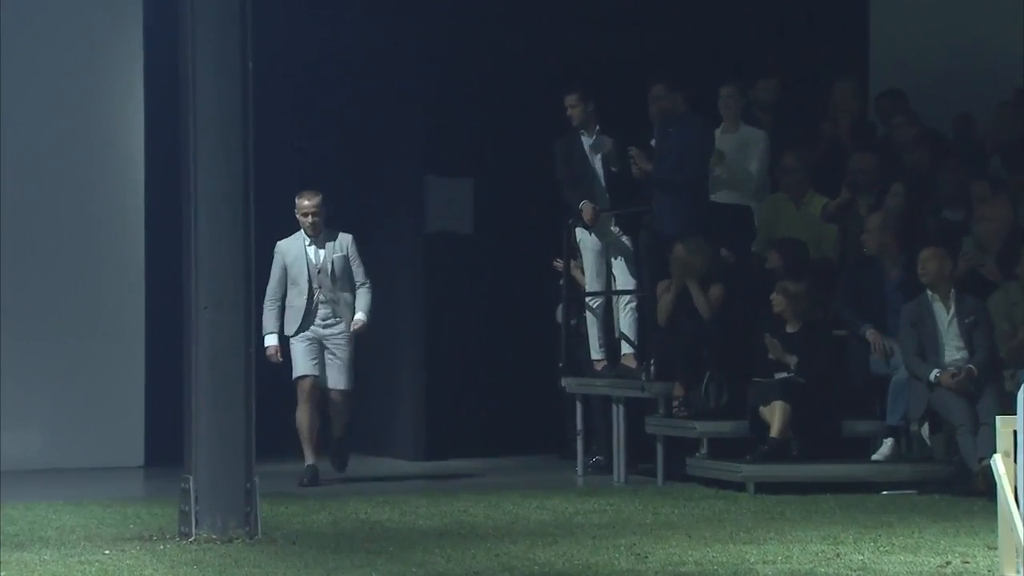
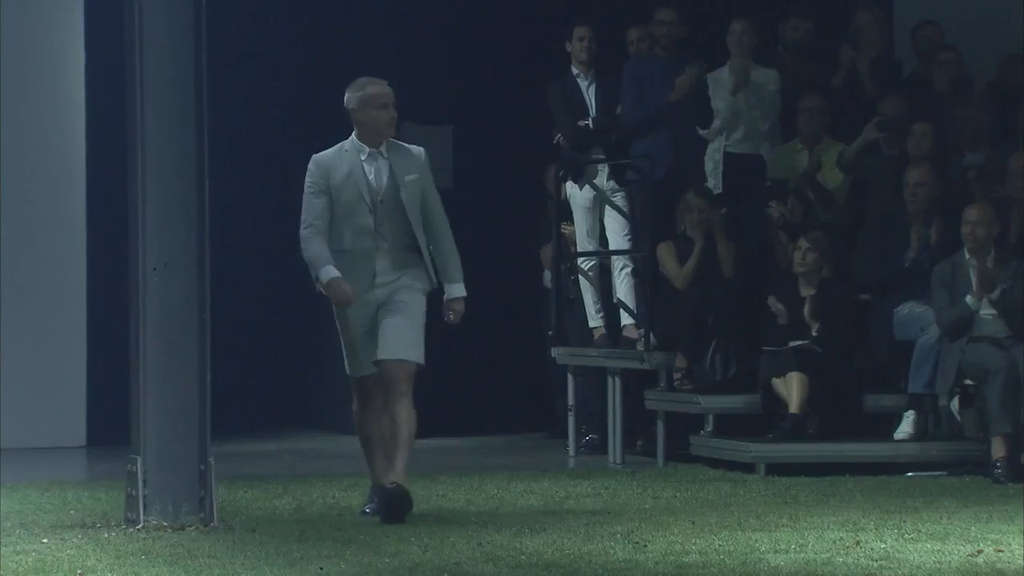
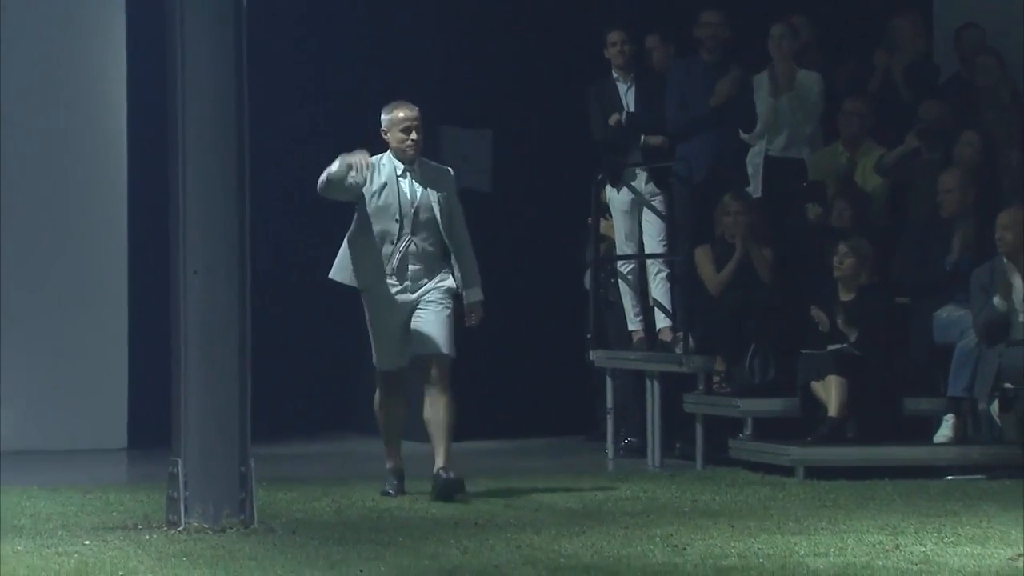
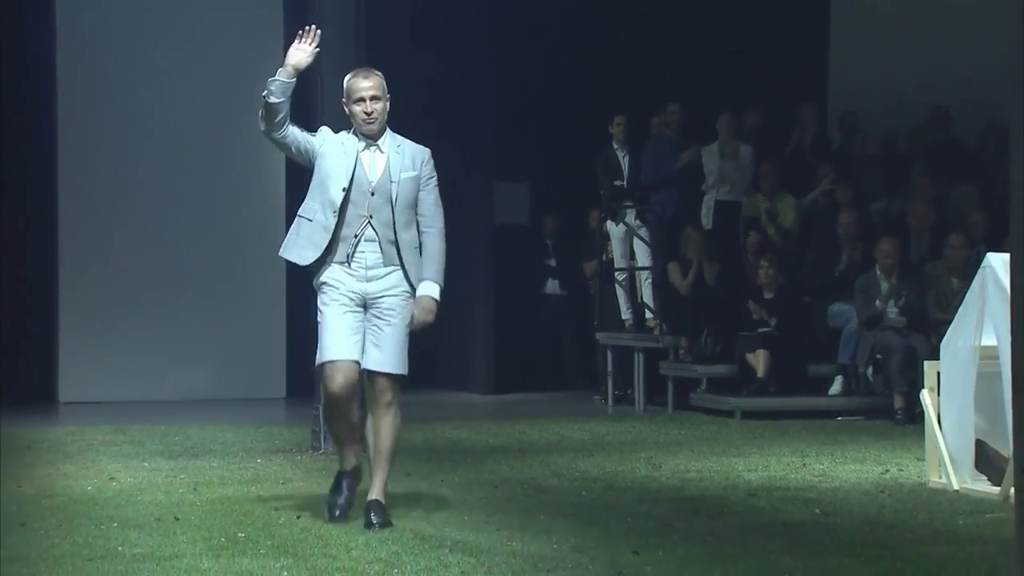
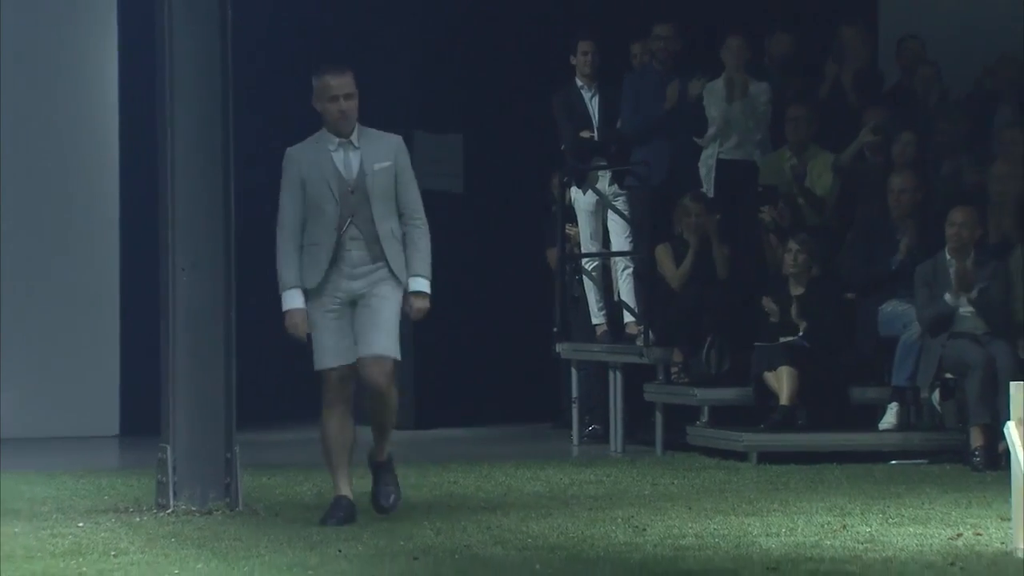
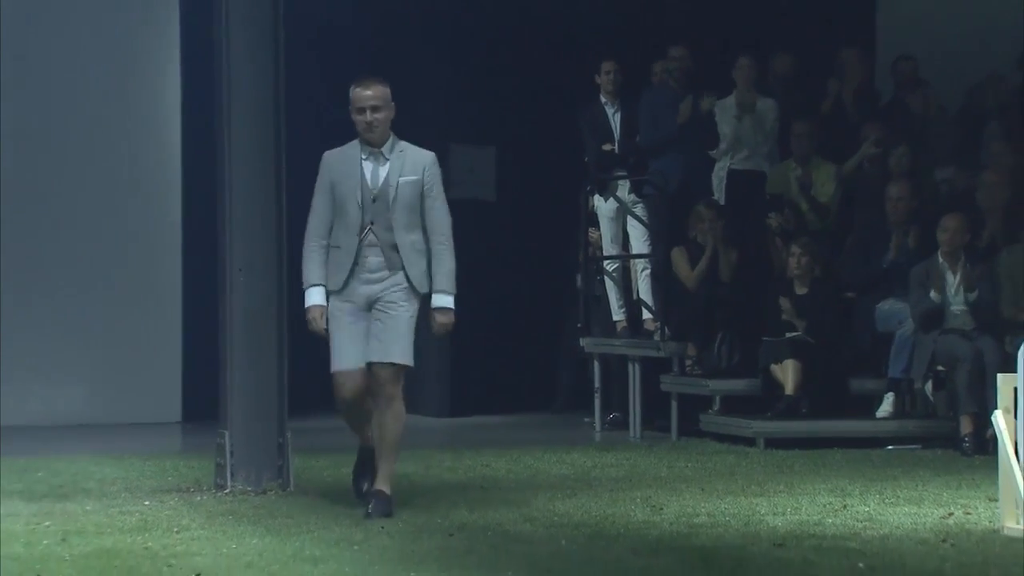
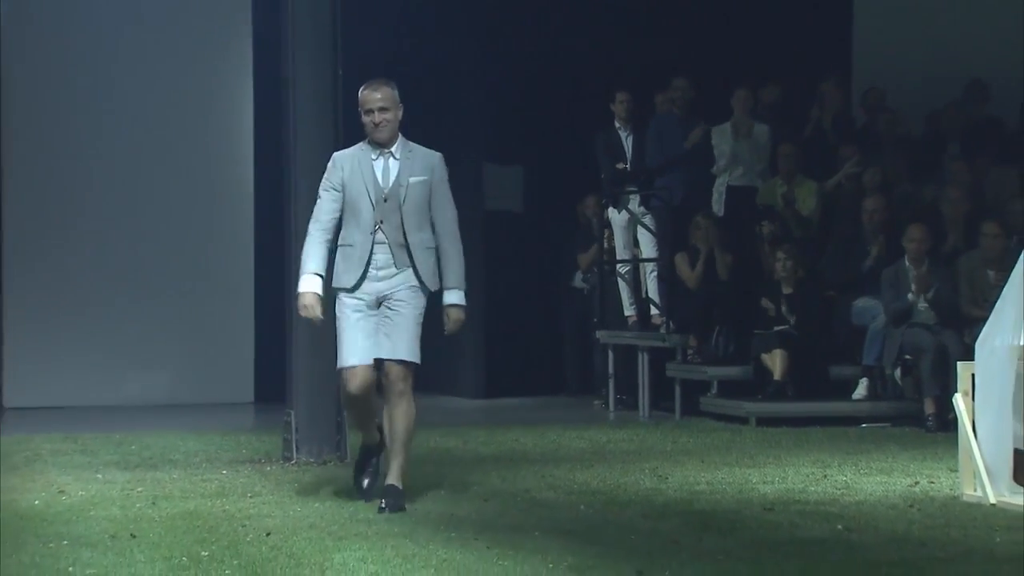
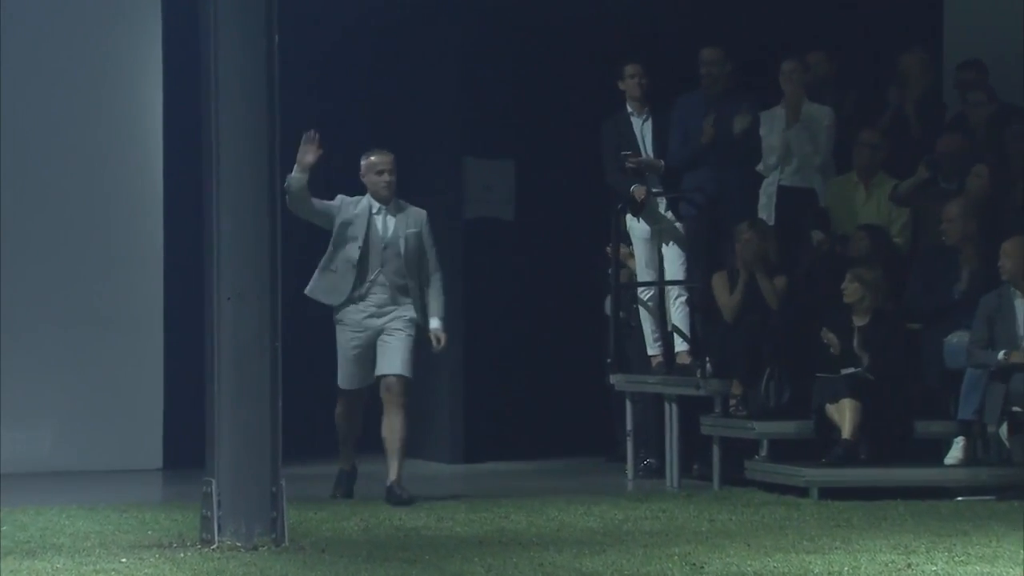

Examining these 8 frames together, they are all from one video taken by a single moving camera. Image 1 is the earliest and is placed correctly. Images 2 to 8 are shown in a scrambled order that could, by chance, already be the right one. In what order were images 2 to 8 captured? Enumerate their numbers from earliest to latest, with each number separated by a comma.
8, 3, 2, 5, 6, 7, 4
